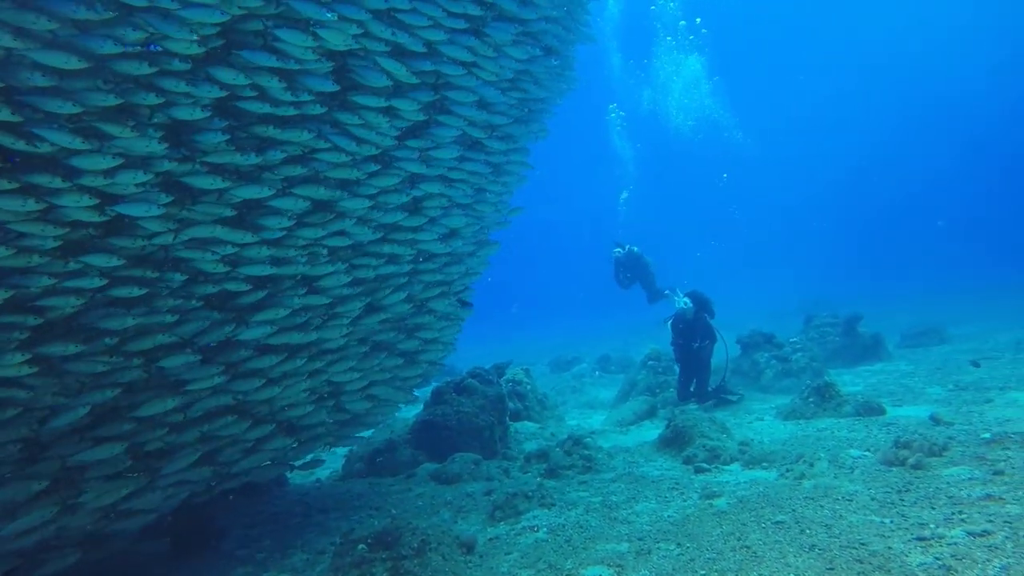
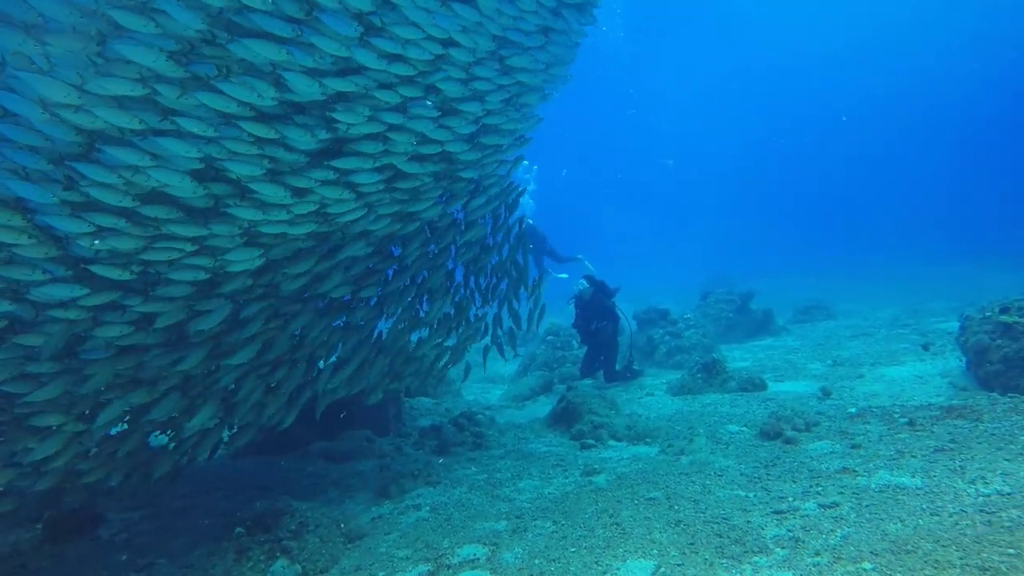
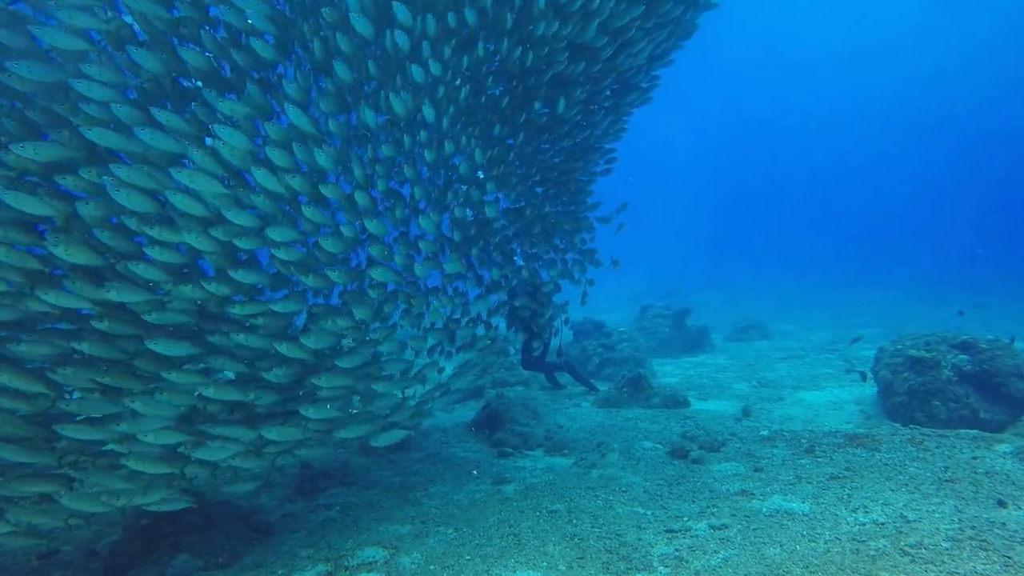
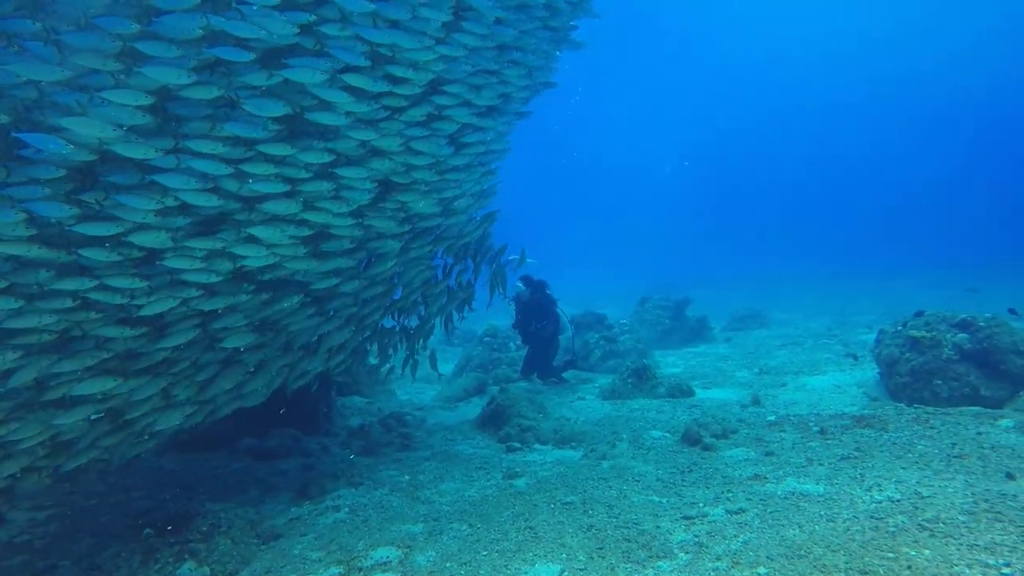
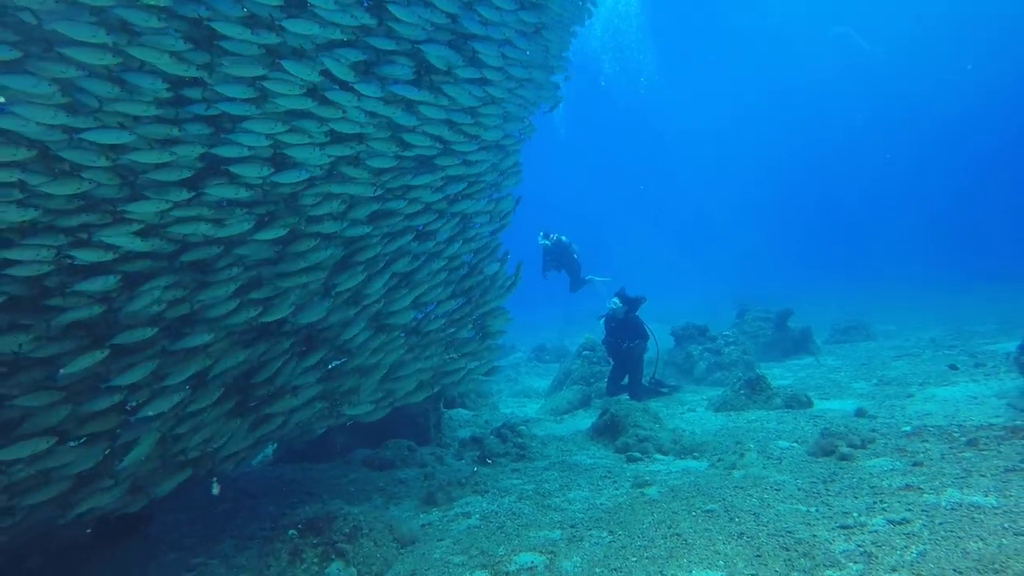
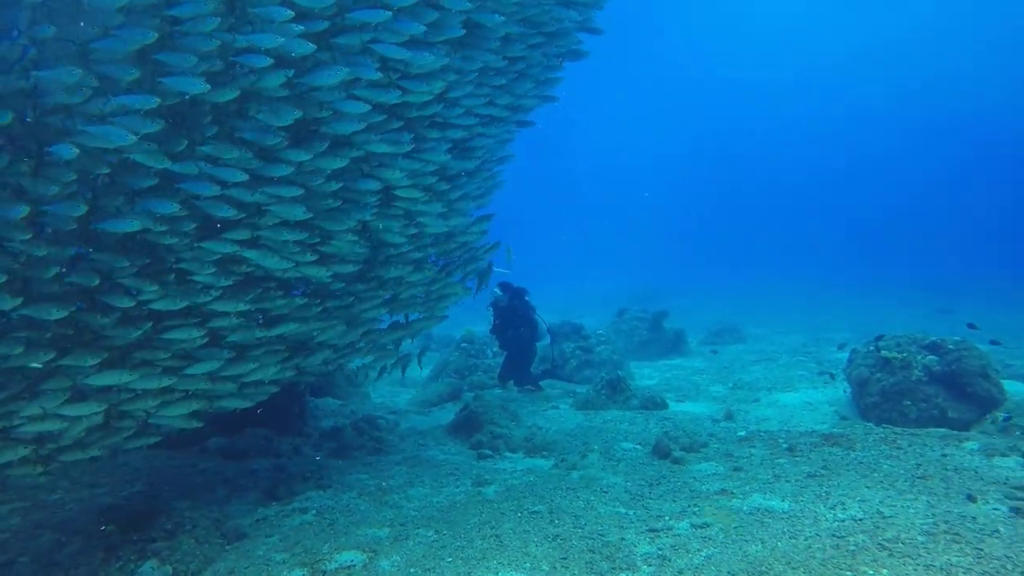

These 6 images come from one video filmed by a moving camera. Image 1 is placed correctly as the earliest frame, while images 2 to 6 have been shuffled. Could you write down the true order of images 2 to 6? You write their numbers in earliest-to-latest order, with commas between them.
5, 2, 4, 6, 3
